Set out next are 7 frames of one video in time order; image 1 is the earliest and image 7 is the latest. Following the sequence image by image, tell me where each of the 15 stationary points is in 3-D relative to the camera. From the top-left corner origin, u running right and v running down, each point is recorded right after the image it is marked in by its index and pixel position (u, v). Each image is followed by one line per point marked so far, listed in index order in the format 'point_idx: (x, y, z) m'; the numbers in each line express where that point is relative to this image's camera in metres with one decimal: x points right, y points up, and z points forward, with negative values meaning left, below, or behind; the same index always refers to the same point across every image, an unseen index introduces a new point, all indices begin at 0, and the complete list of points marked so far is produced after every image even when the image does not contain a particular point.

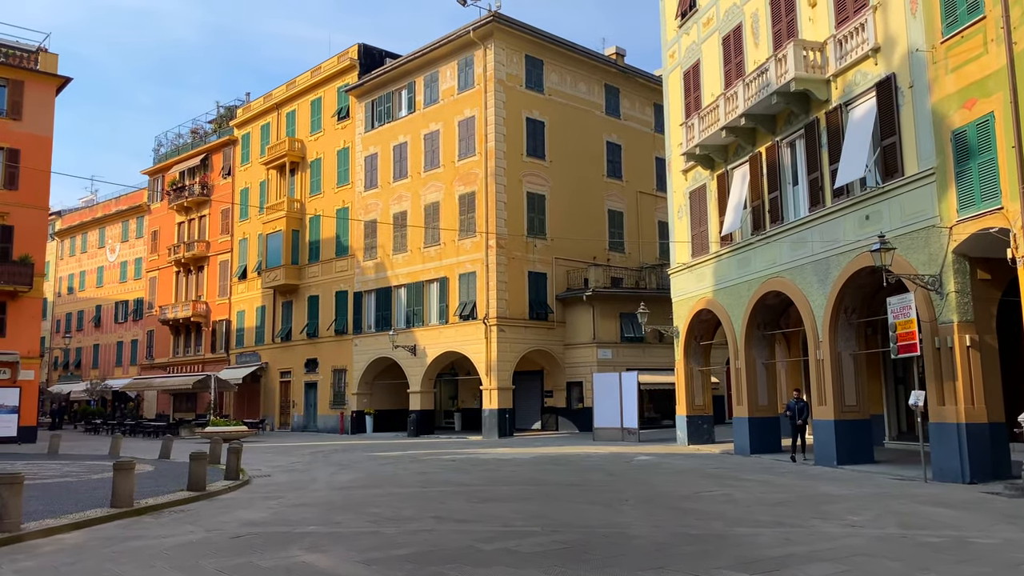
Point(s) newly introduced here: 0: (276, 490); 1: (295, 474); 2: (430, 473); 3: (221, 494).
0: (-3.8, -3.3, +13.2) m
1: (-4.4, -3.8, +16.9) m
2: (-1.5, -3.4, +15.1) m
3: (-4.5, -3.2, +12.6) m
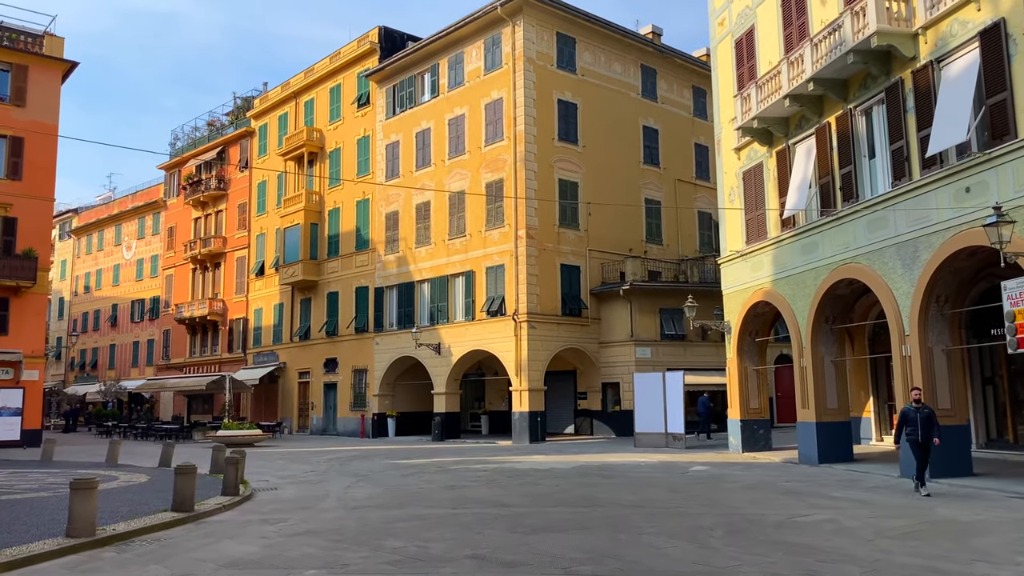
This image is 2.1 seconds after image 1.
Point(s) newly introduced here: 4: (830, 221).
0: (-3.1, -3.0, +11.2) m
1: (-3.7, -3.6, +14.8) m
2: (-0.8, -3.2, +13.0) m
3: (-3.8, -2.9, +10.6) m
4: (+6.9, +1.5, +17.9) m
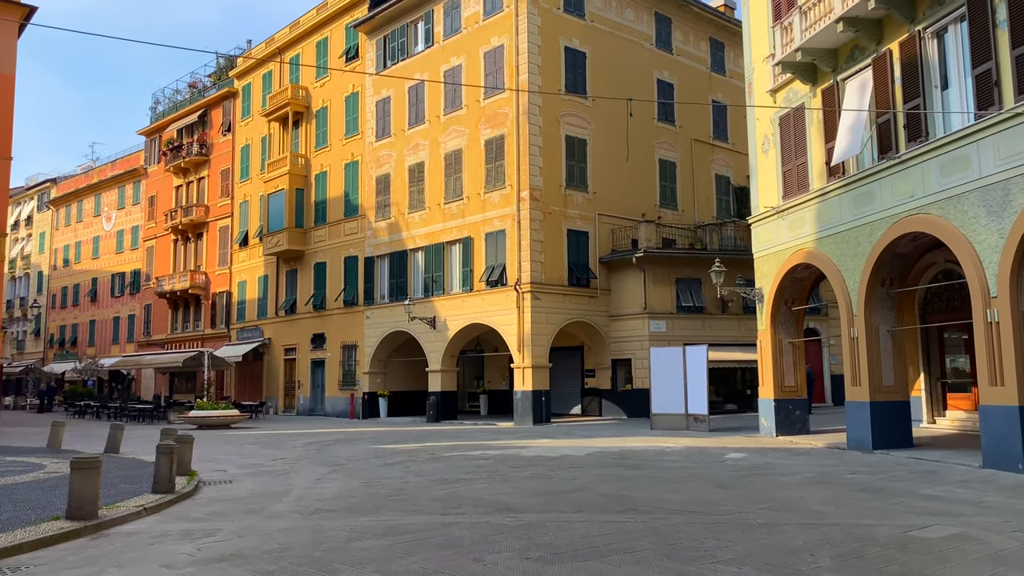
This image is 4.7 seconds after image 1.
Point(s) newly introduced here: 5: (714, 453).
0: (-3.1, -2.3, +8.5) m
1: (-3.6, -2.8, +12.2) m
2: (-0.7, -2.5, +10.4) m
3: (-3.8, -2.3, +7.9) m
4: (+6.9, +2.2, +15.2) m
5: (+3.7, -3.0, +15.1) m
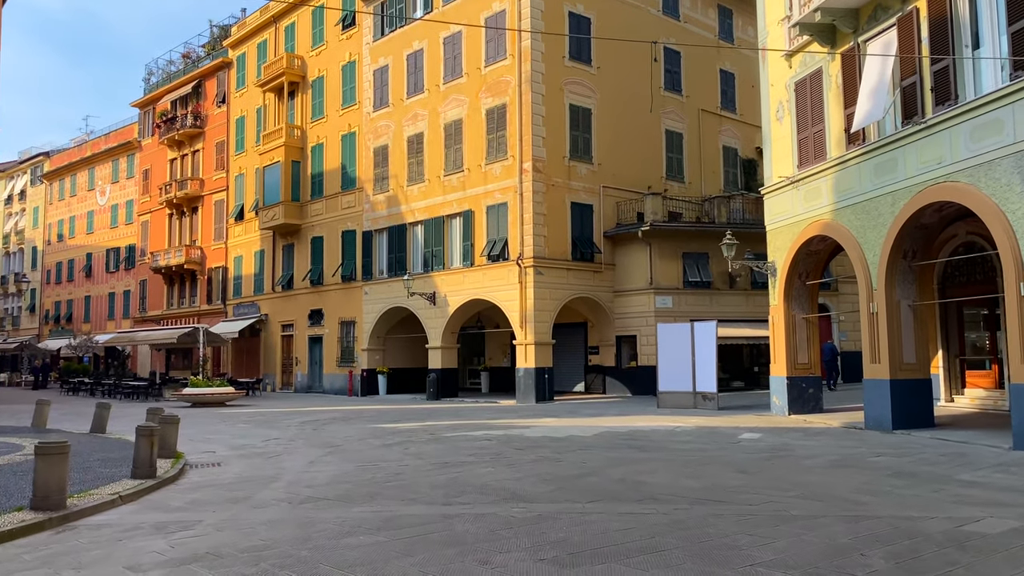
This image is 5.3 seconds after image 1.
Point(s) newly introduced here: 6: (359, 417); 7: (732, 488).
0: (-3.0, -2.1, +7.8) m
1: (-3.5, -2.4, +11.5) m
2: (-0.7, -2.1, +9.7) m
3: (-3.7, -2.0, +7.2) m
4: (+7.0, +2.7, +14.4) m
5: (+3.8, -2.5, +14.5) m
6: (-3.7, -3.1, +19.8) m
7: (+2.1, -2.0, +8.1) m
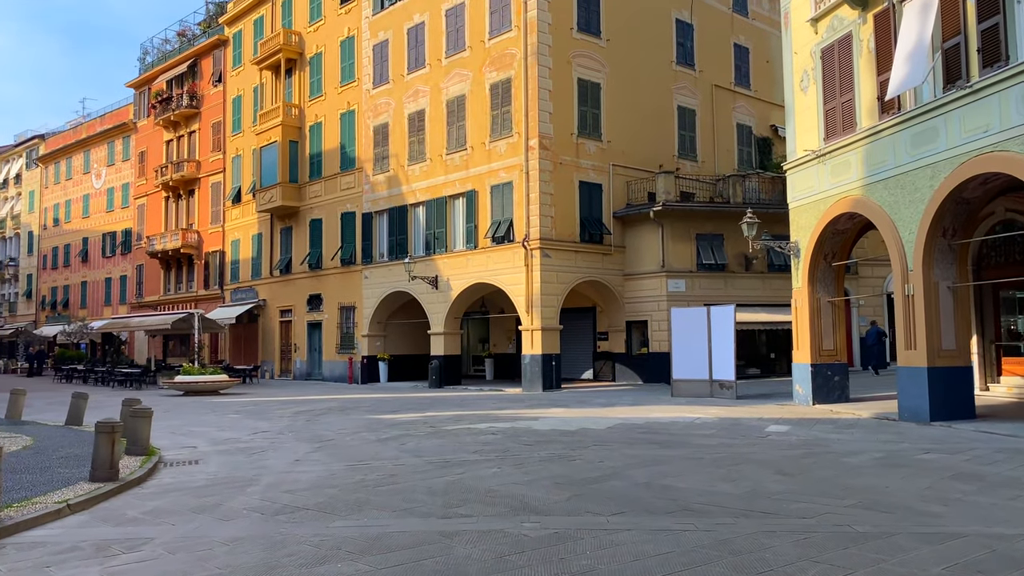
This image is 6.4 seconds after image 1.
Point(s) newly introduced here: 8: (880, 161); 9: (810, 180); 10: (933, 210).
0: (-2.9, -1.9, +6.8) m
1: (-3.4, -2.2, +10.5) m
2: (-0.6, -1.9, +8.6) m
3: (-3.6, -1.8, +6.2) m
4: (+7.1, +3.0, +13.2) m
5: (+3.9, -2.2, +13.4) m
6: (-3.5, -2.7, +18.7) m
7: (+2.2, -1.7, +7.0) m
8: (+6.8, +2.3, +15.2) m
9: (+6.3, +2.3, +17.4) m
10: (+7.1, +1.3, +13.8) m
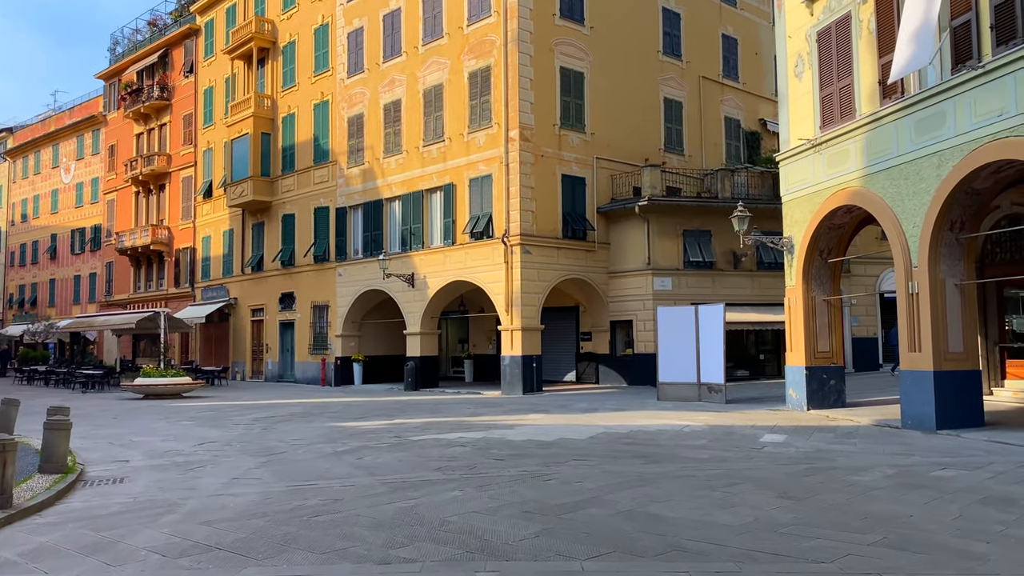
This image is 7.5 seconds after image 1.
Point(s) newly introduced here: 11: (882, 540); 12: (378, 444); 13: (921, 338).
0: (-3.2, -1.8, +5.6) m
1: (-3.8, -2.1, +9.3) m
2: (-0.9, -1.9, +7.4) m
3: (-3.9, -1.8, +5.0) m
4: (+6.7, +3.1, +12.1) m
5: (+3.5, -2.2, +12.3) m
6: (-4.0, -2.6, +17.5) m
7: (+1.9, -1.7, +5.8) m
8: (+6.4, +2.4, +14.2) m
9: (+5.8, +2.3, +16.4) m
10: (+6.6, +1.3, +12.8) m
11: (+2.5, -1.7, +5.6) m
12: (-1.8, -2.1, +11.3) m
13: (+6.6, -0.8, +13.3) m
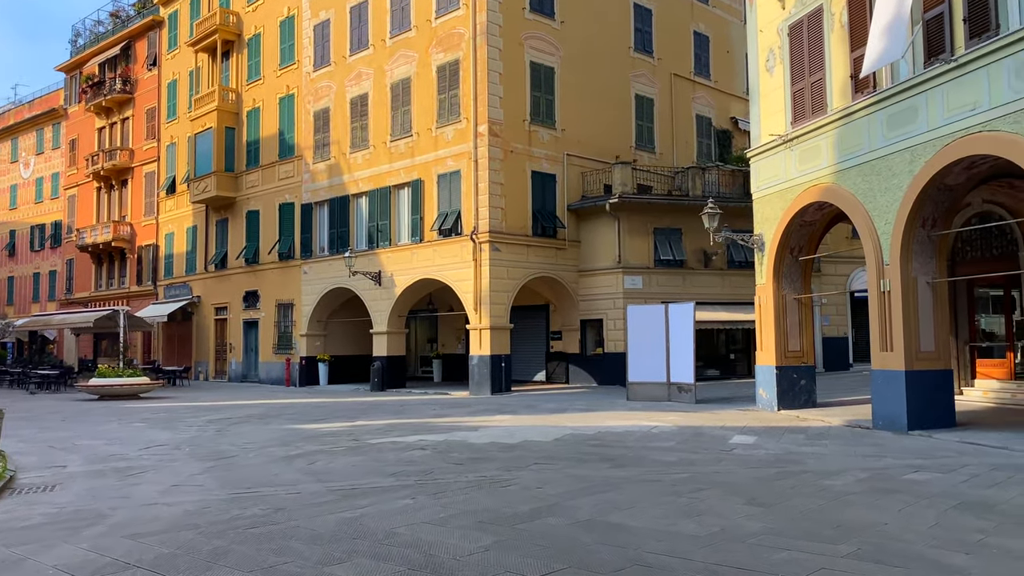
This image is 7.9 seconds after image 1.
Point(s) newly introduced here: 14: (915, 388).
0: (-3.5, -1.7, +5.0) m
1: (-4.2, -2.1, +8.7) m
2: (-1.3, -1.8, +7.0) m
3: (-4.2, -1.7, +4.4) m
4: (+6.2, +3.1, +11.9) m
5: (+2.9, -2.1, +12.0) m
6: (-4.7, -2.6, +16.9) m
7: (+1.6, -1.7, +5.5) m
8: (+5.8, +2.4, +14.0) m
9: (+5.2, +2.3, +16.1) m
10: (+6.1, +1.4, +12.6) m
11: (+2.2, -1.7, +5.2) m
12: (-2.3, -2.1, +10.8) m
13: (+6.0, -0.8, +13.1) m
14: (+6.2, -1.6, +12.8) m
